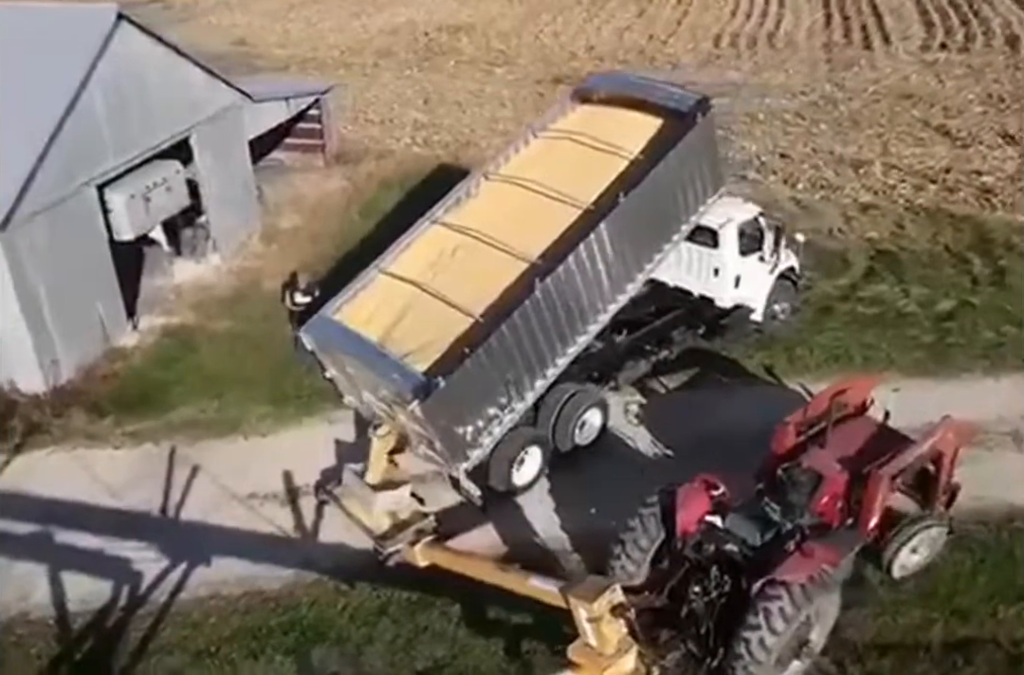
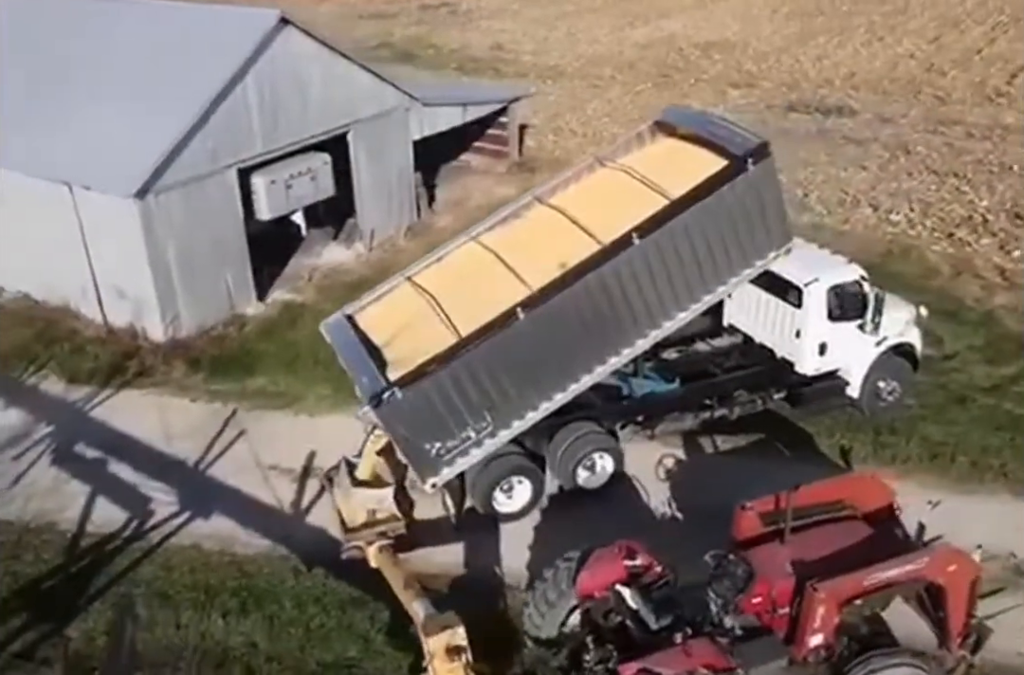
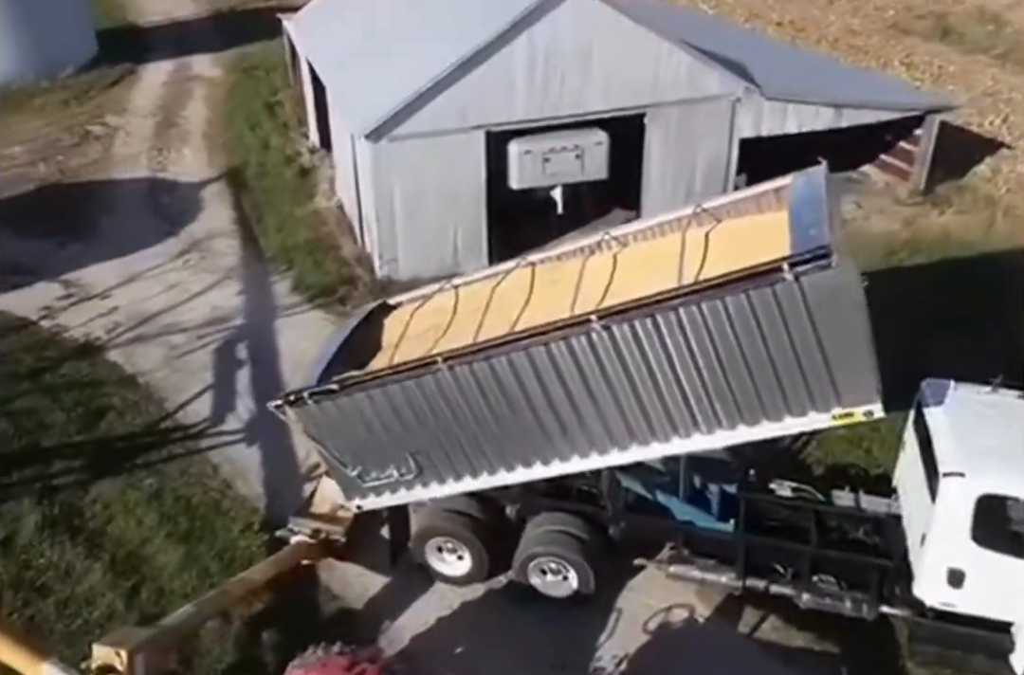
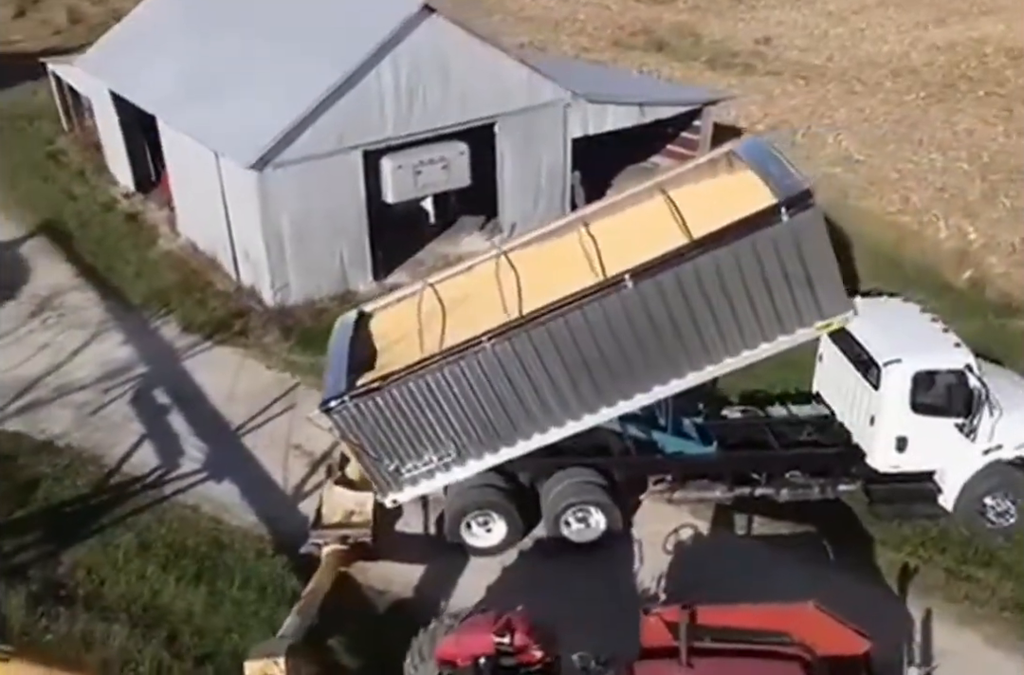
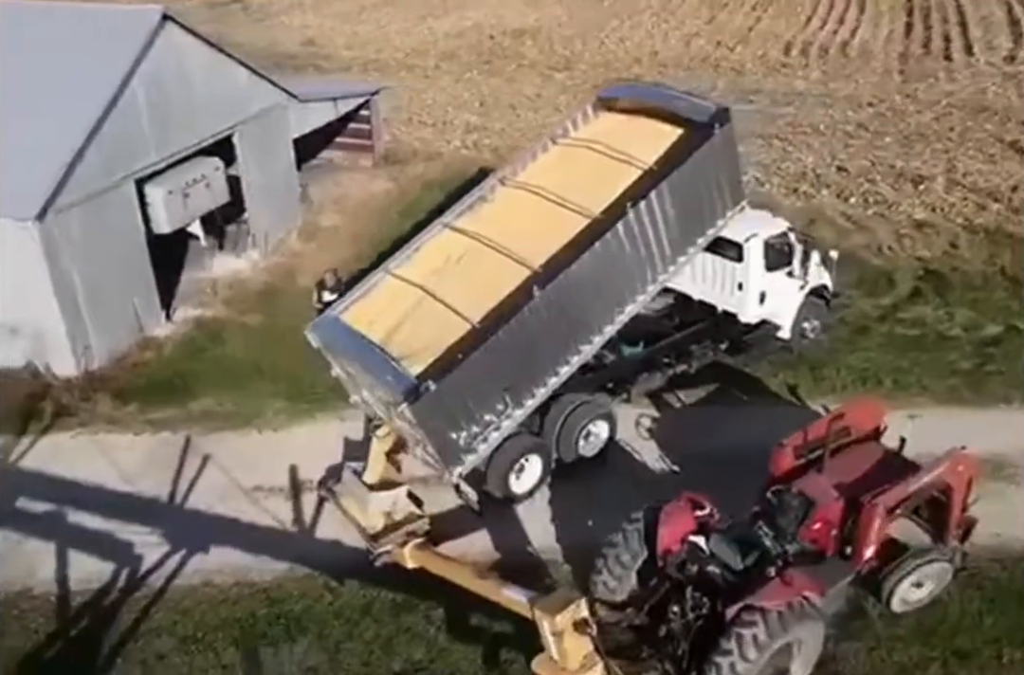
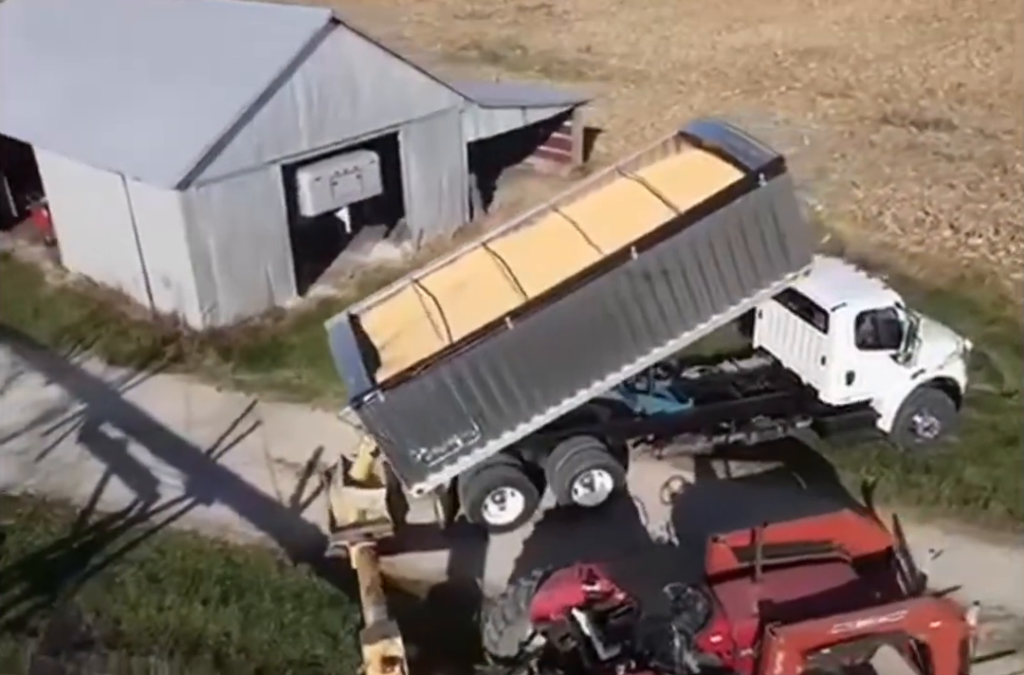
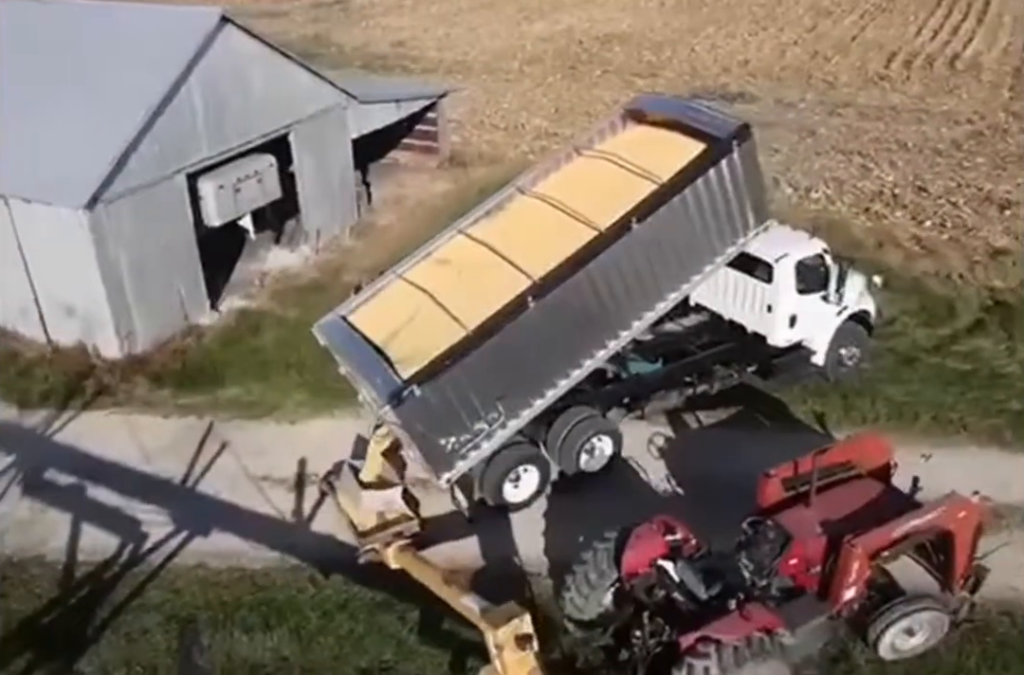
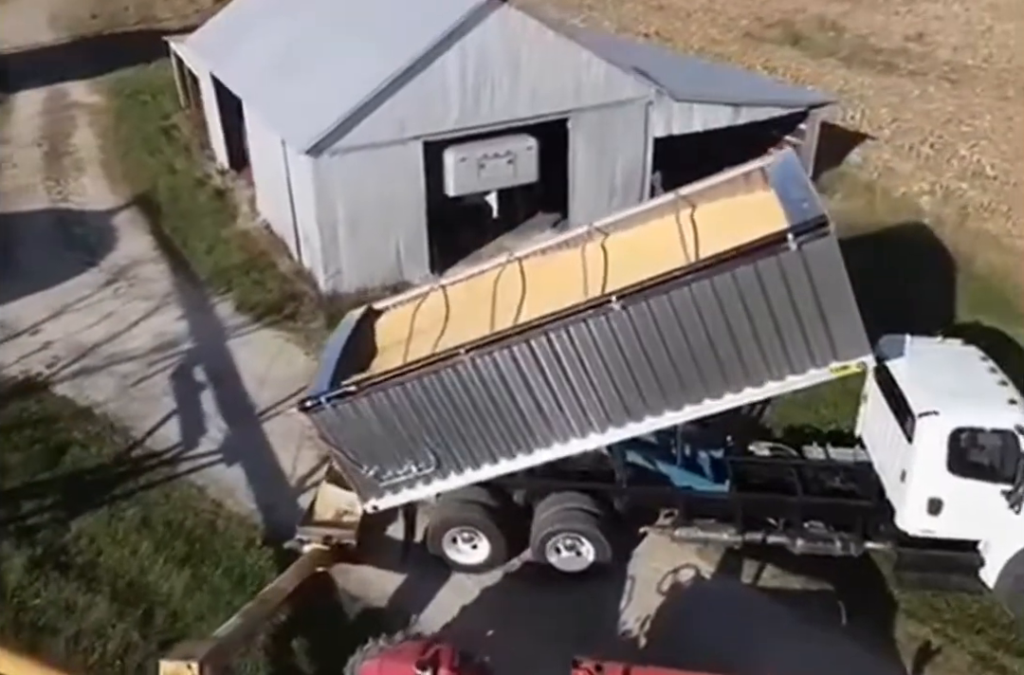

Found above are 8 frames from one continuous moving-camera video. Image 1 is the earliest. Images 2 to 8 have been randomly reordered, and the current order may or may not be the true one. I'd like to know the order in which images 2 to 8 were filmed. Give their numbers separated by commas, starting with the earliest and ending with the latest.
5, 7, 2, 6, 4, 8, 3
